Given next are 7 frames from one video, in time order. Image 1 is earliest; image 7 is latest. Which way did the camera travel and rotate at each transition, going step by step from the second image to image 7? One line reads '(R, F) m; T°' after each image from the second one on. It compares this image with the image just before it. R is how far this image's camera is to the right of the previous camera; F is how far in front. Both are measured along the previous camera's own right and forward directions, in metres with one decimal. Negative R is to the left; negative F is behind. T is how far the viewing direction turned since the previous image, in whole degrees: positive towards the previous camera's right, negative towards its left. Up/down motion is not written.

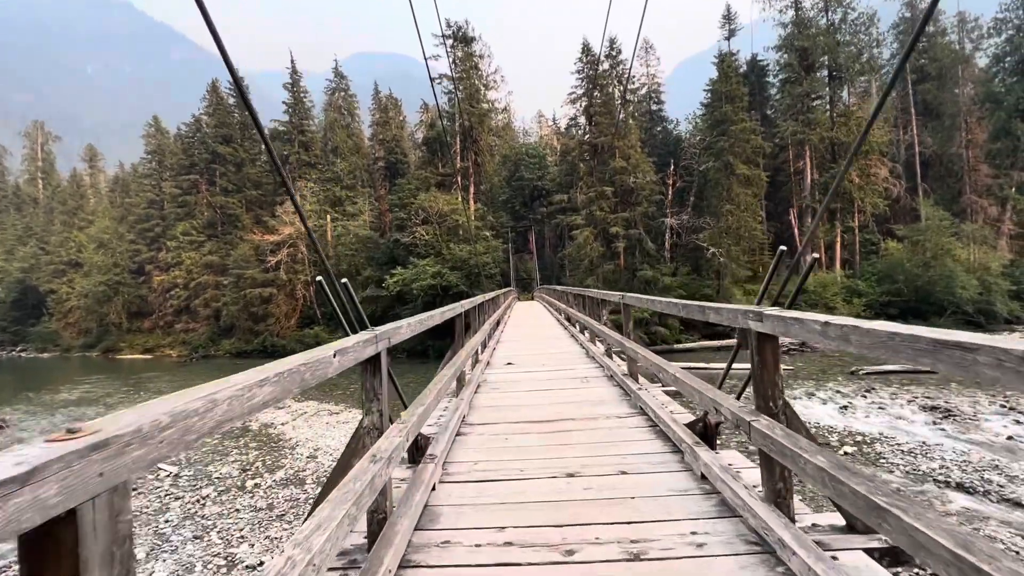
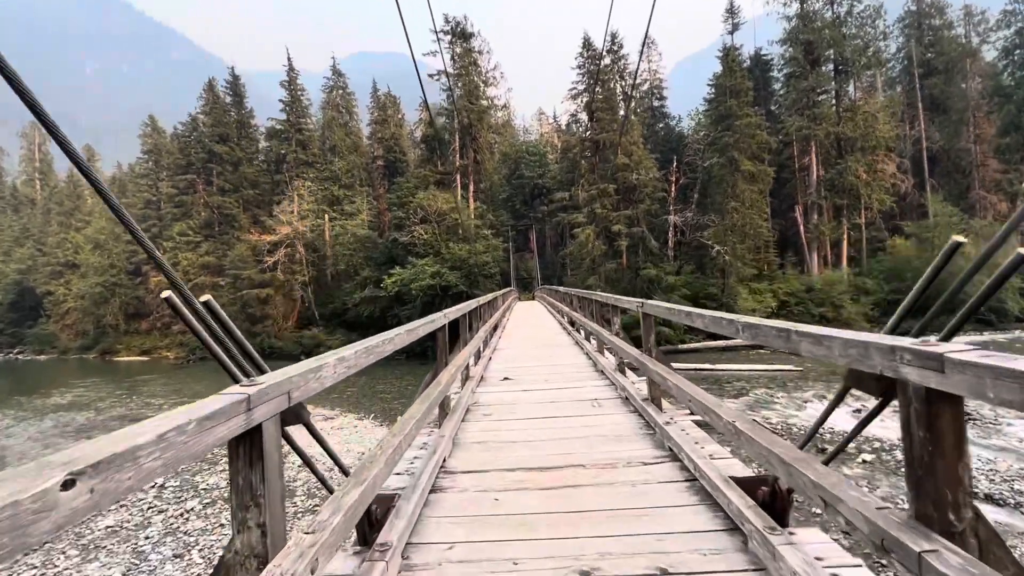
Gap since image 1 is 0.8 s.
(0.0, +0.4) m; 0°
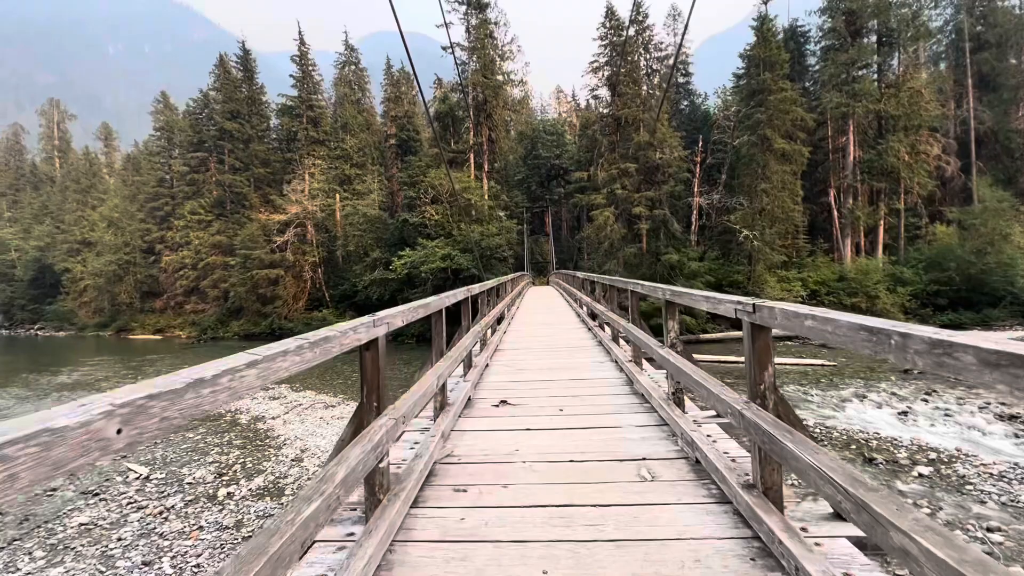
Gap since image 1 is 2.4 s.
(+0.1, +0.9) m; -2°
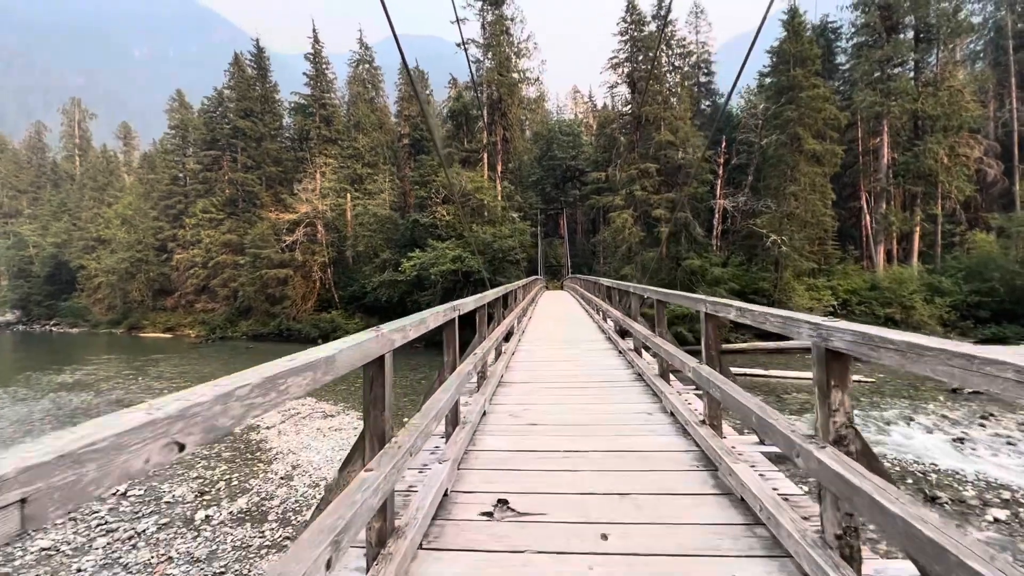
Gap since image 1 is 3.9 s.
(0.0, +0.8) m; -1°
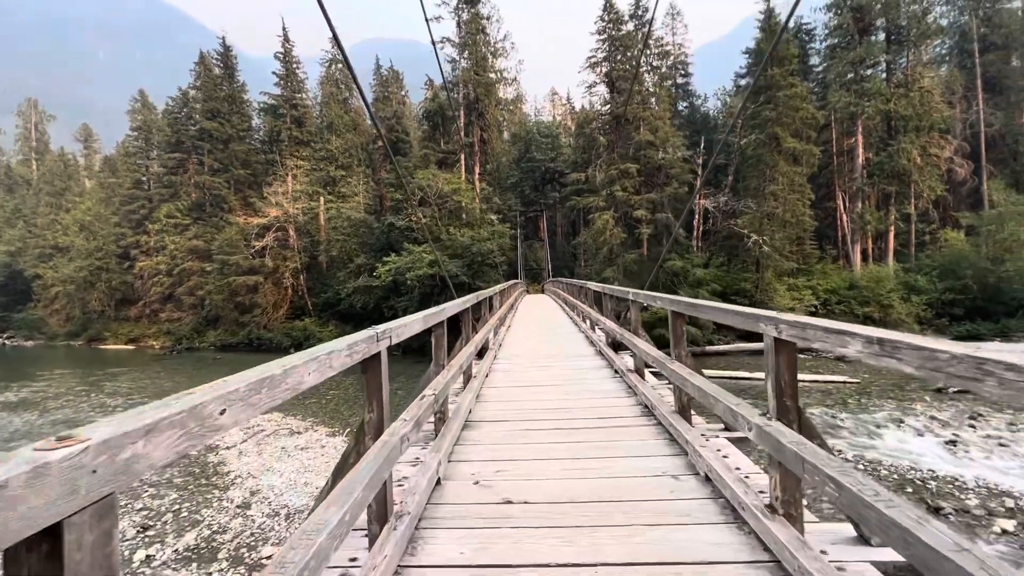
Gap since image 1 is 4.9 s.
(0.0, +0.5) m; +2°
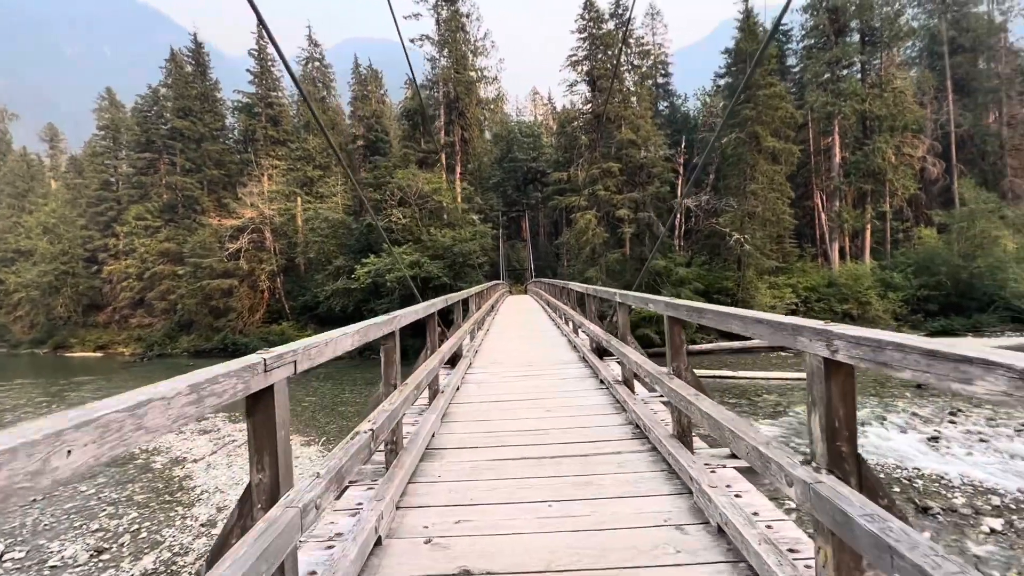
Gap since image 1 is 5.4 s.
(0.0, +0.2) m; +2°
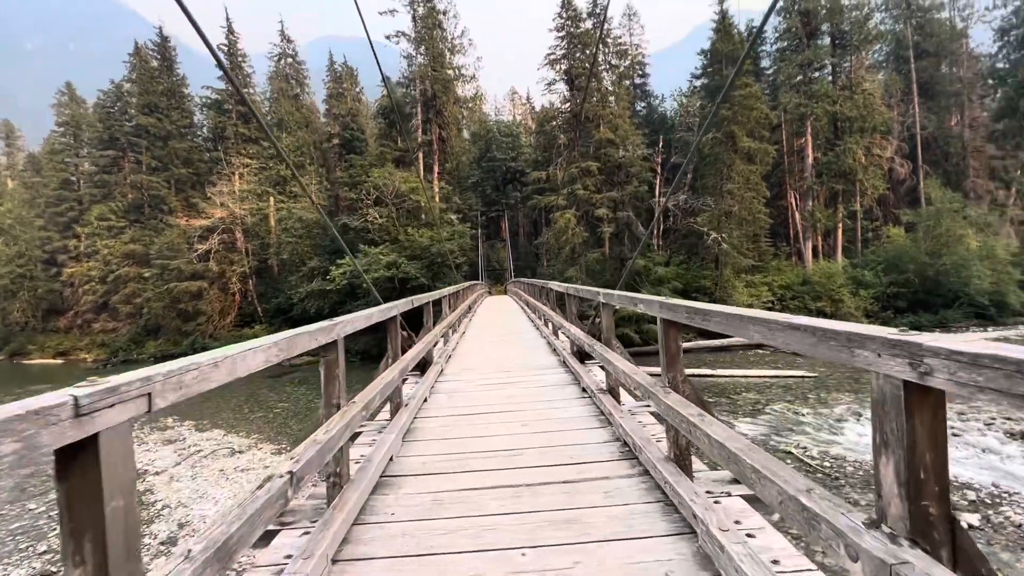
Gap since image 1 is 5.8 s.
(-0.1, +0.2) m; +2°
